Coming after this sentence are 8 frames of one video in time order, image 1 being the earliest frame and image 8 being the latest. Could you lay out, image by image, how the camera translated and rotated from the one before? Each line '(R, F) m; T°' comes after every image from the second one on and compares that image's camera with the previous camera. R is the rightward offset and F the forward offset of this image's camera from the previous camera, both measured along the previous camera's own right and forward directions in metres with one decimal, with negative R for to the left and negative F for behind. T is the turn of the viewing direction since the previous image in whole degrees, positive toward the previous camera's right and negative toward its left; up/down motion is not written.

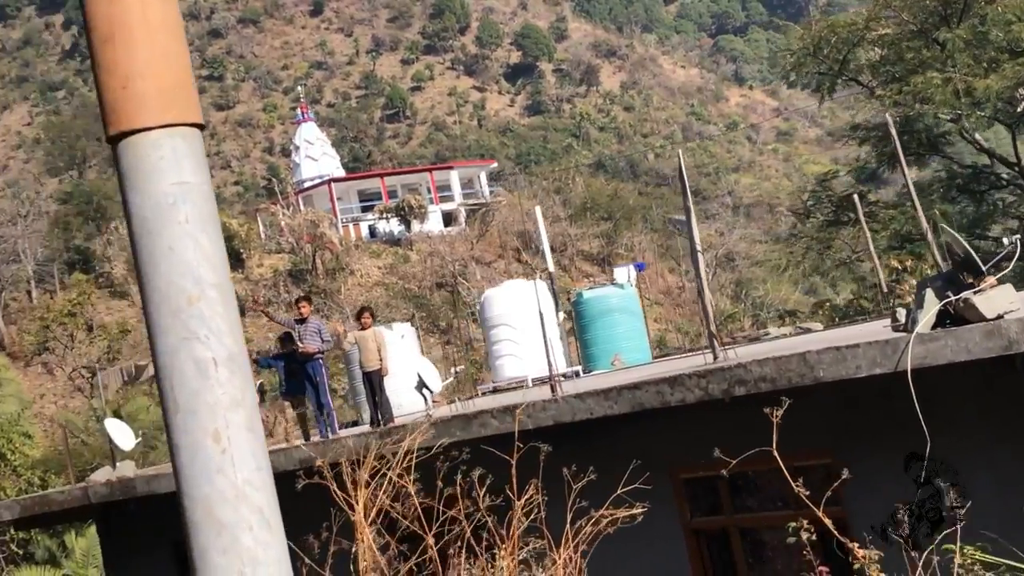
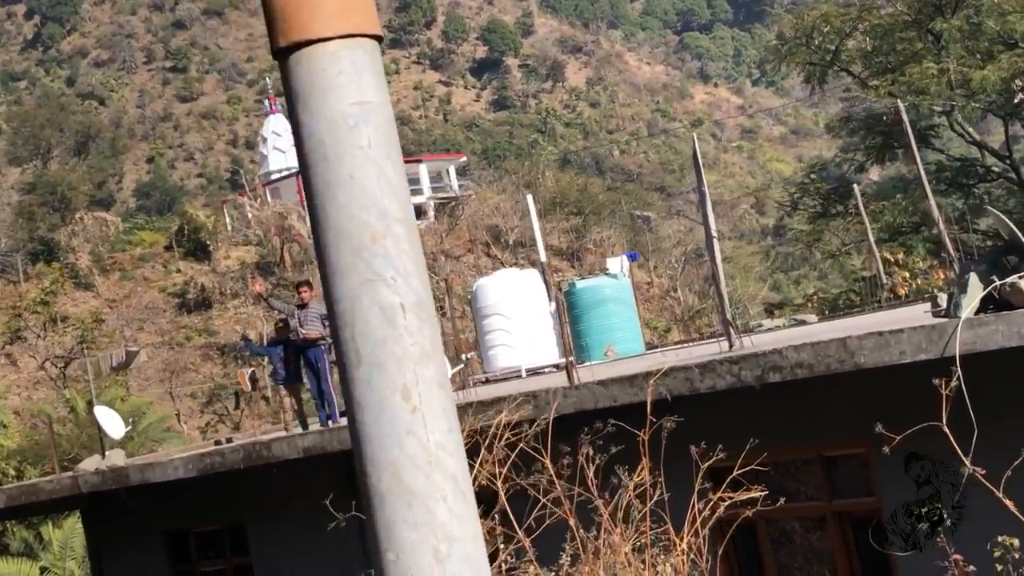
(-0.3, +0.2) m; +2°
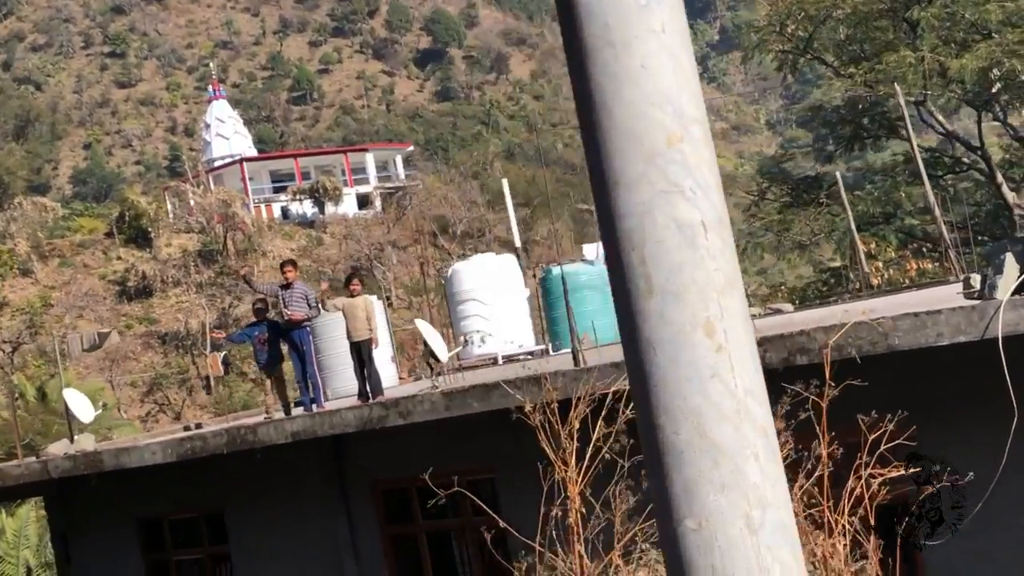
(-0.3, +0.2) m; +3°
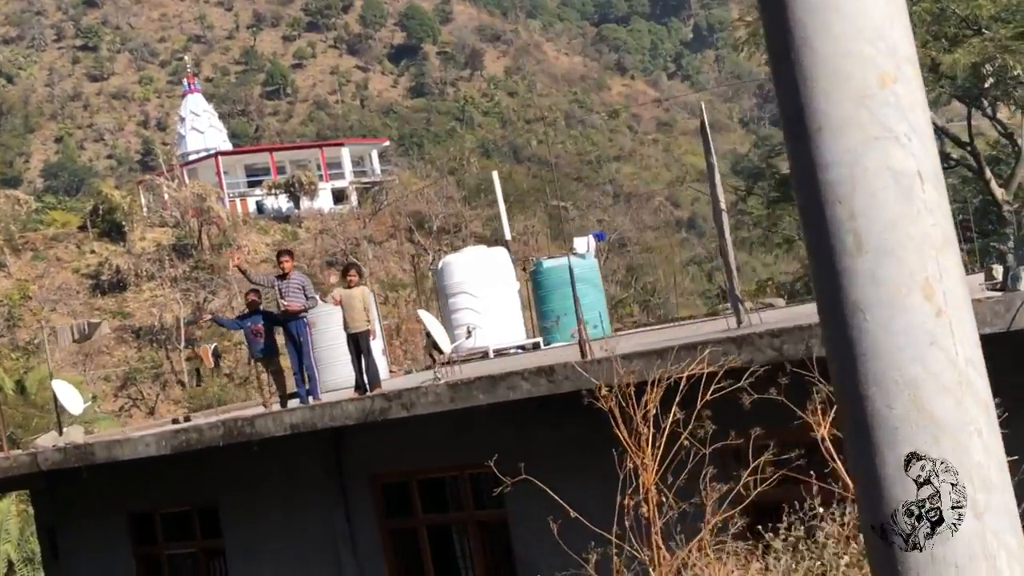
(-0.2, +0.1) m; +1°
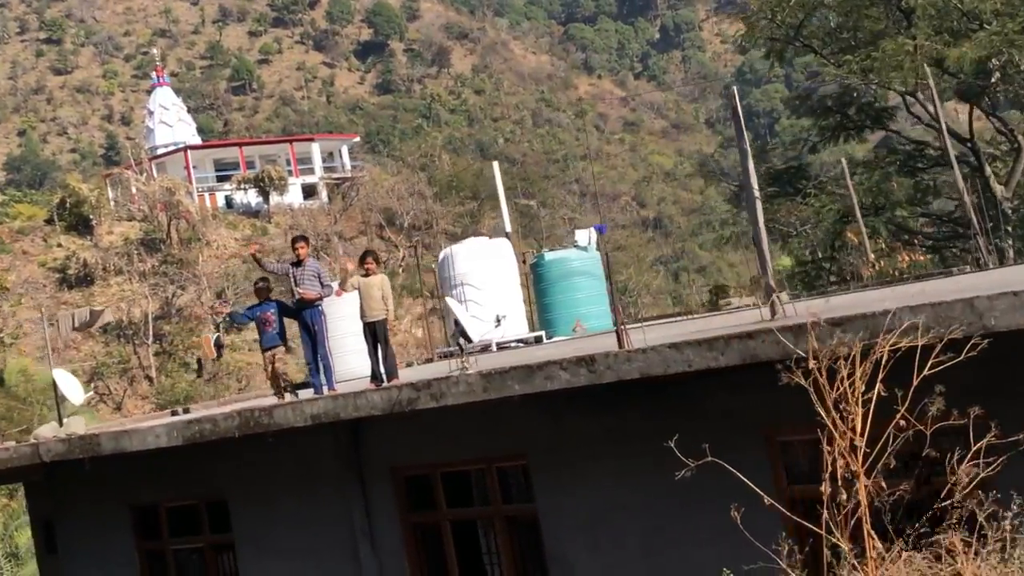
(-0.4, +0.2) m; +1°
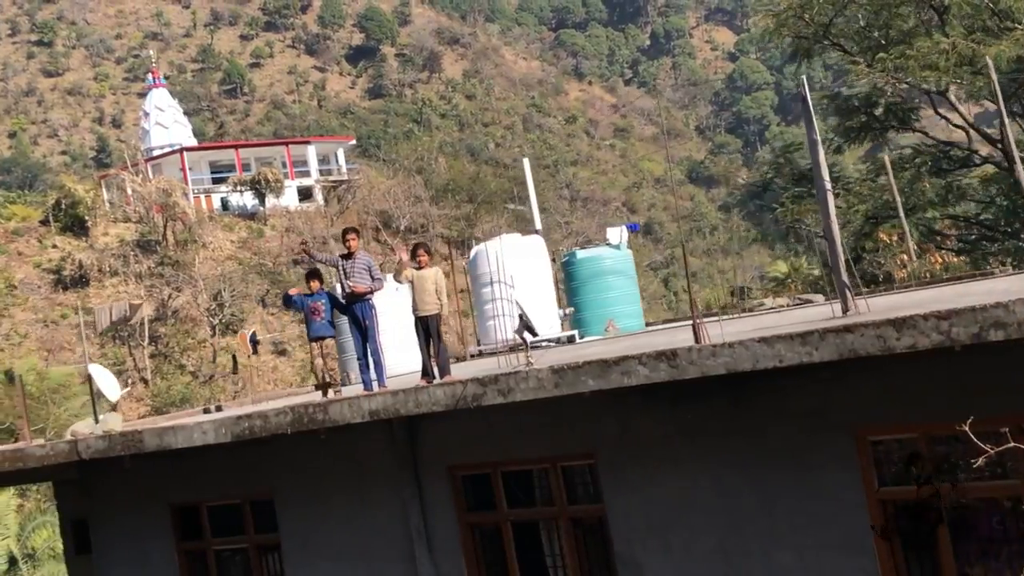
(-0.4, +0.2) m; 0°
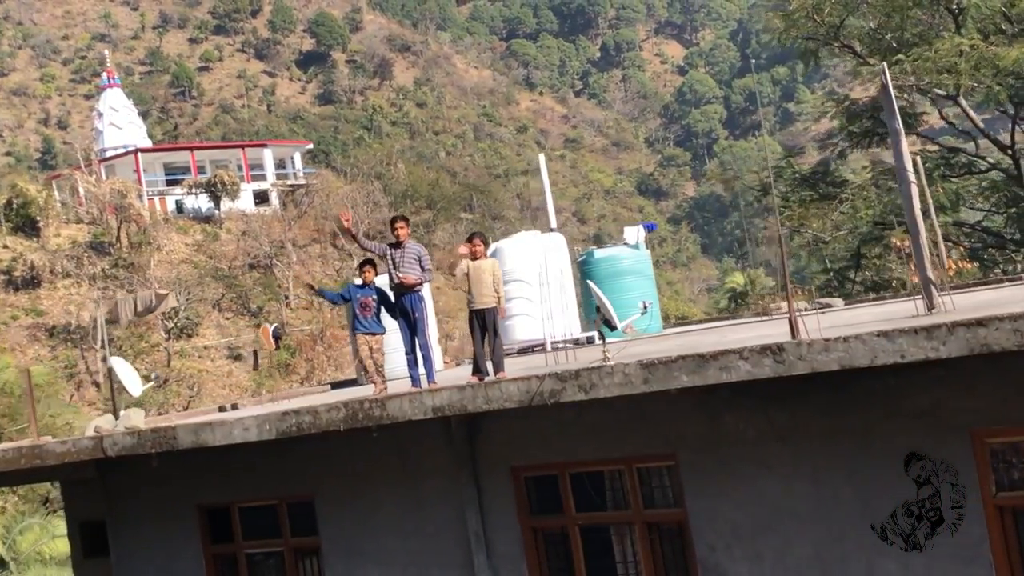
(-0.7, +0.4) m; +2°
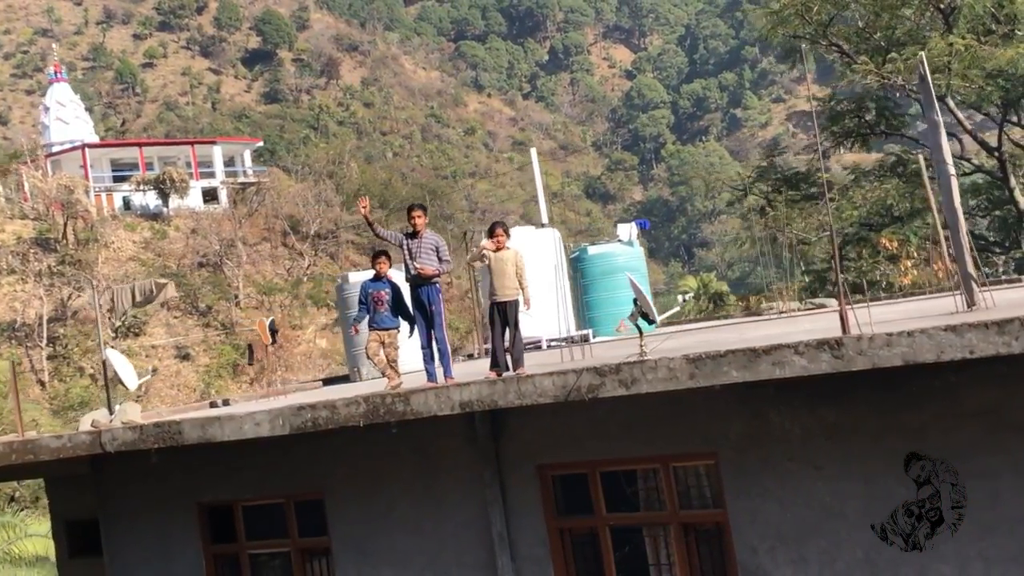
(-0.4, +0.3) m; +2°
